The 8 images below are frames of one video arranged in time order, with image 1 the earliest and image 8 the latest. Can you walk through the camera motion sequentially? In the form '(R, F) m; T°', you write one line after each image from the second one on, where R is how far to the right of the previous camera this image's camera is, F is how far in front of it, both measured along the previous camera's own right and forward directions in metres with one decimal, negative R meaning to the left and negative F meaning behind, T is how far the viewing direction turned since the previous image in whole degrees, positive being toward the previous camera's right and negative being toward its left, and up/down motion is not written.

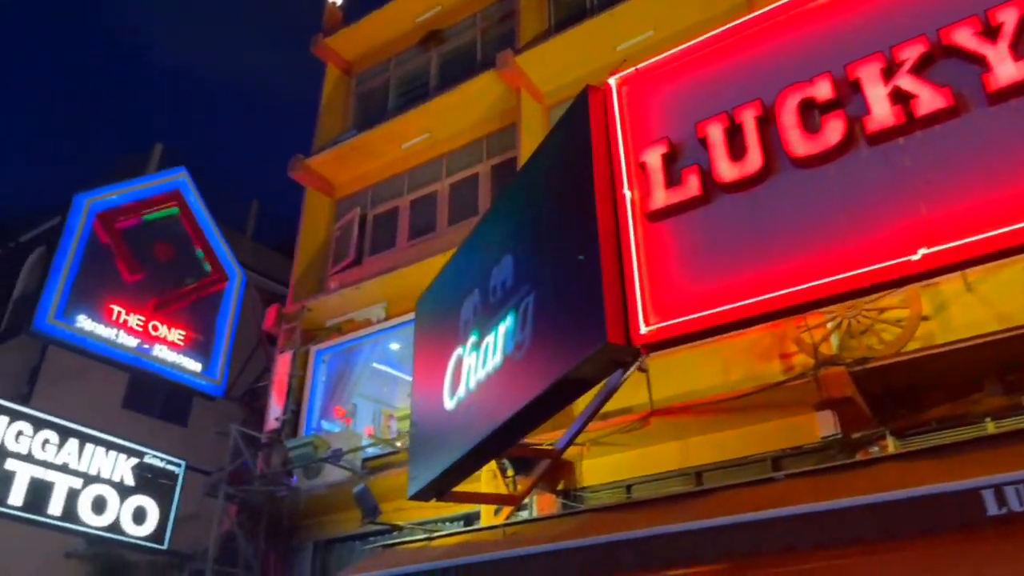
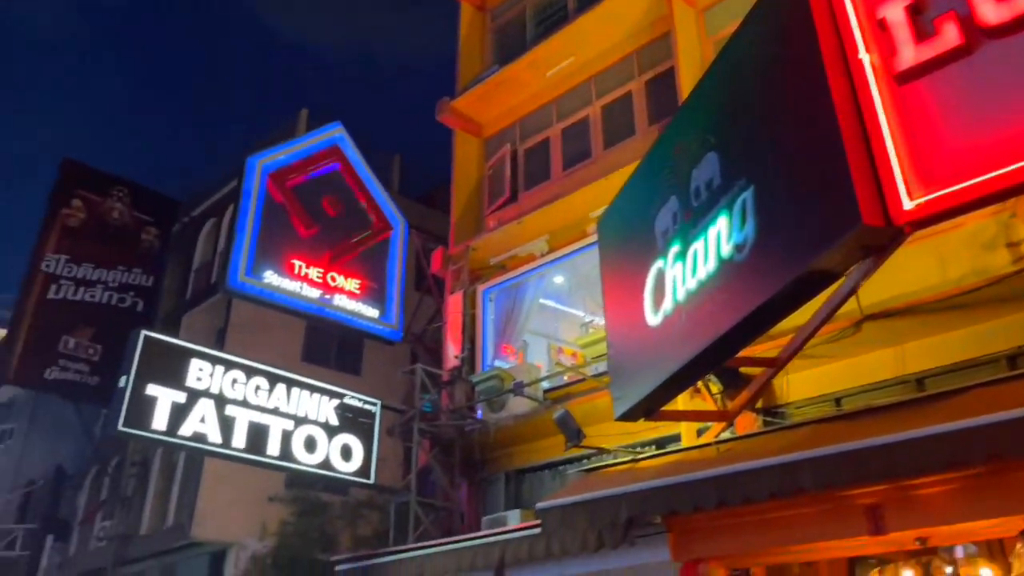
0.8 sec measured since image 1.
(-0.6, +0.2) m; -10°
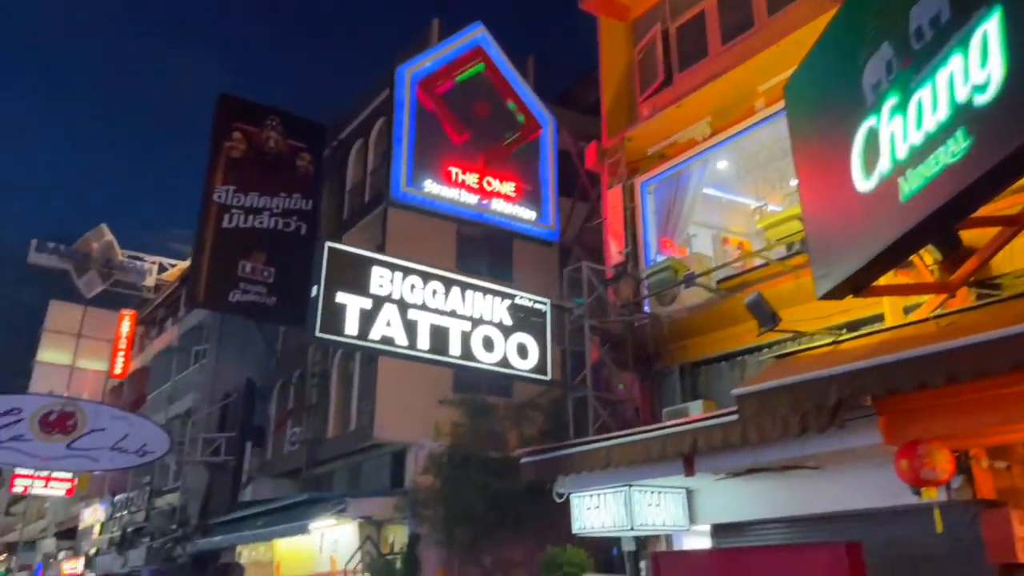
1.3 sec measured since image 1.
(-0.4, +0.2) m; -10°
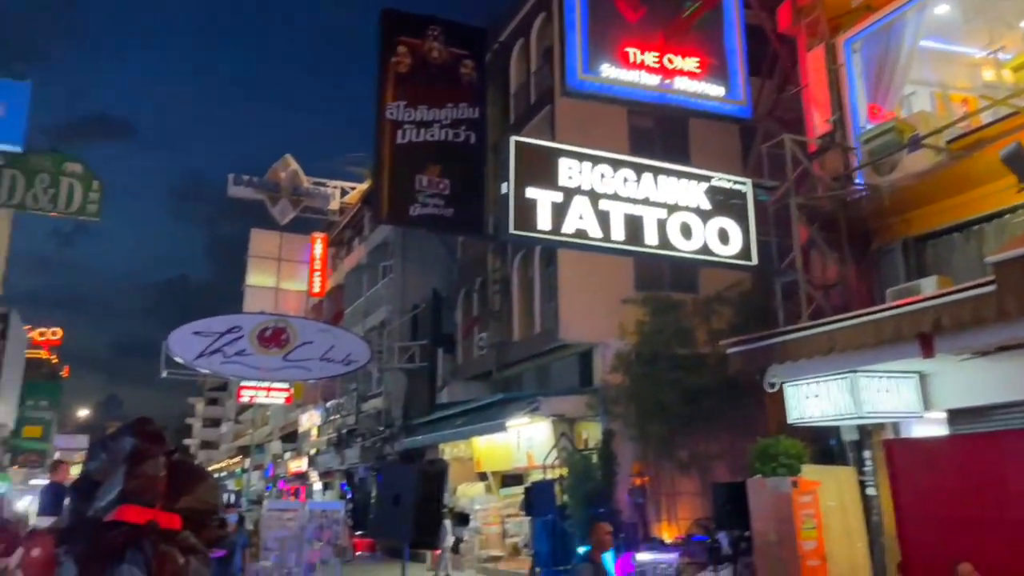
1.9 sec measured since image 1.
(-0.4, +0.3) m; -12°
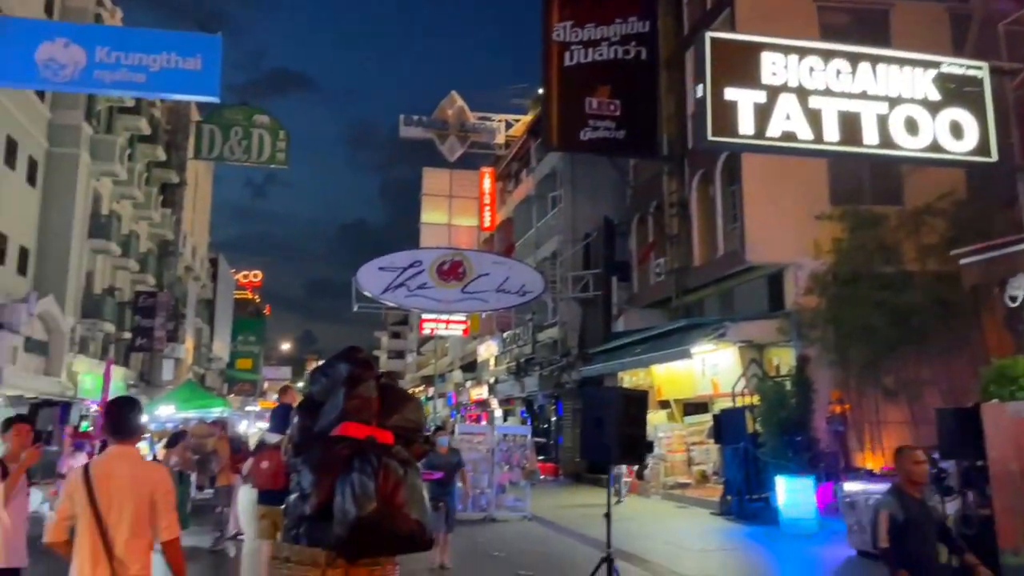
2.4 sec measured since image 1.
(-0.4, +0.3) m; -12°
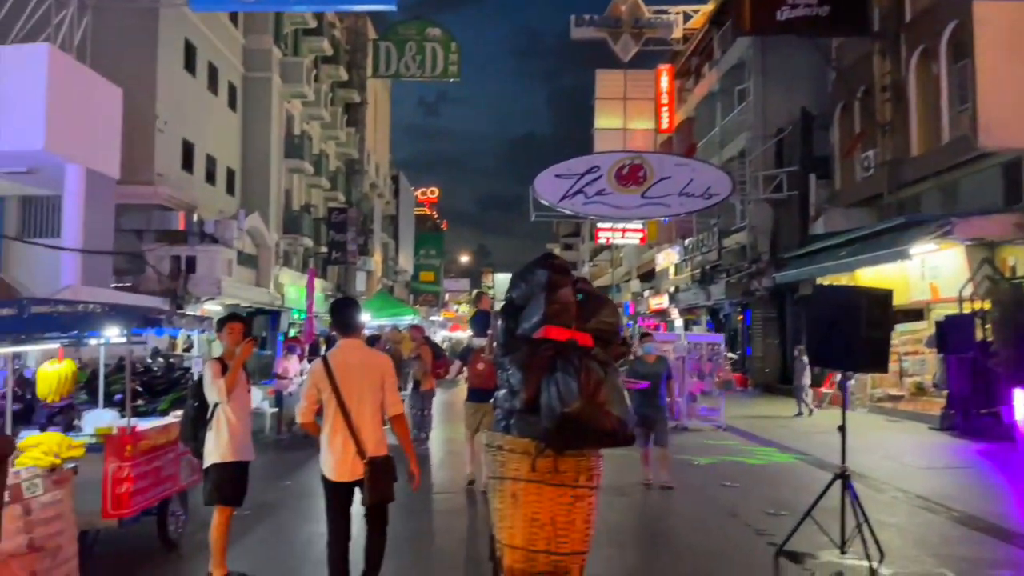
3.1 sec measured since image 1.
(-0.3, +0.5) m; -13°
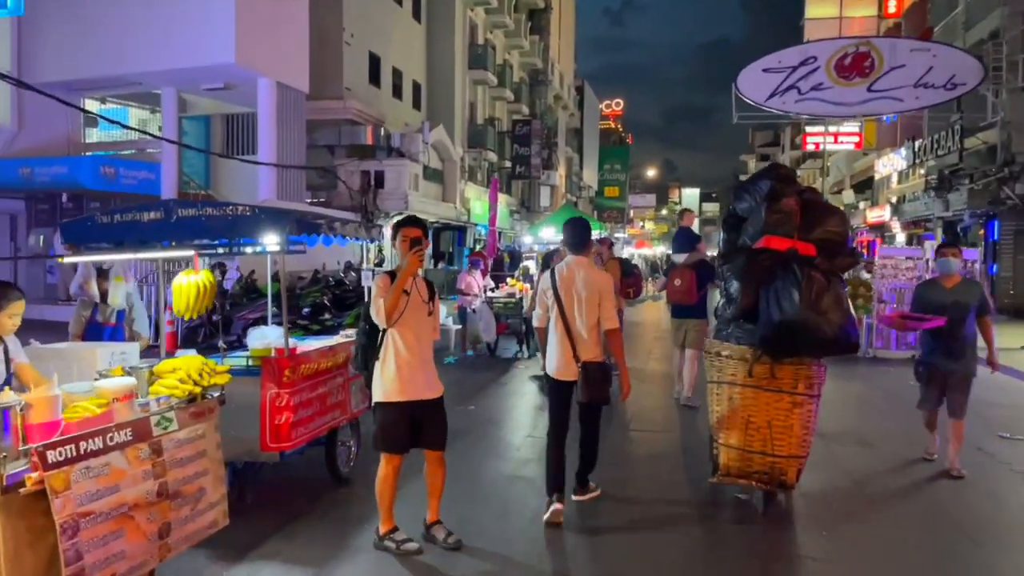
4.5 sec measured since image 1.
(-0.3, +1.1) m; -13°
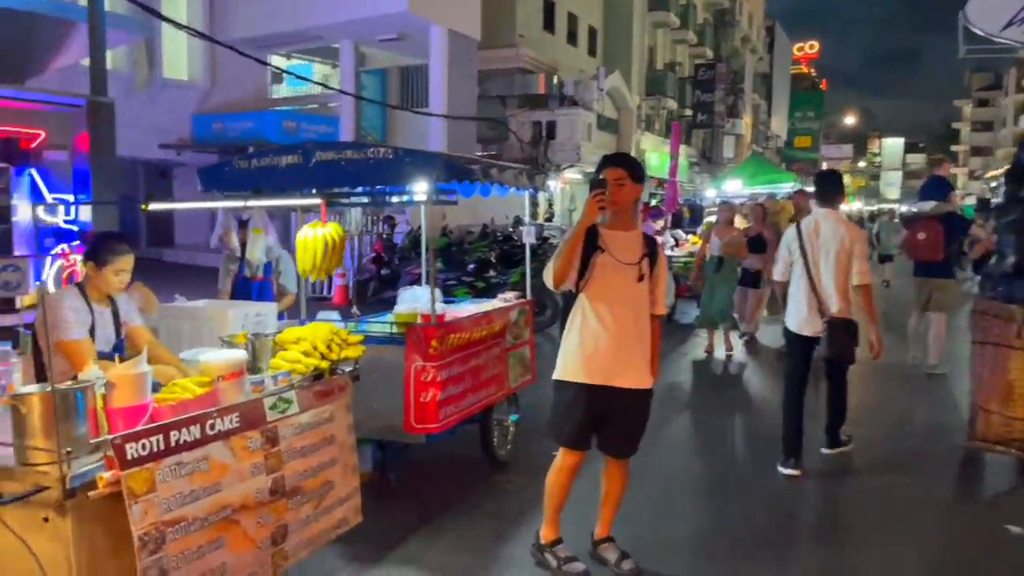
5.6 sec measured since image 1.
(-0.1, +0.8) m; -12°
